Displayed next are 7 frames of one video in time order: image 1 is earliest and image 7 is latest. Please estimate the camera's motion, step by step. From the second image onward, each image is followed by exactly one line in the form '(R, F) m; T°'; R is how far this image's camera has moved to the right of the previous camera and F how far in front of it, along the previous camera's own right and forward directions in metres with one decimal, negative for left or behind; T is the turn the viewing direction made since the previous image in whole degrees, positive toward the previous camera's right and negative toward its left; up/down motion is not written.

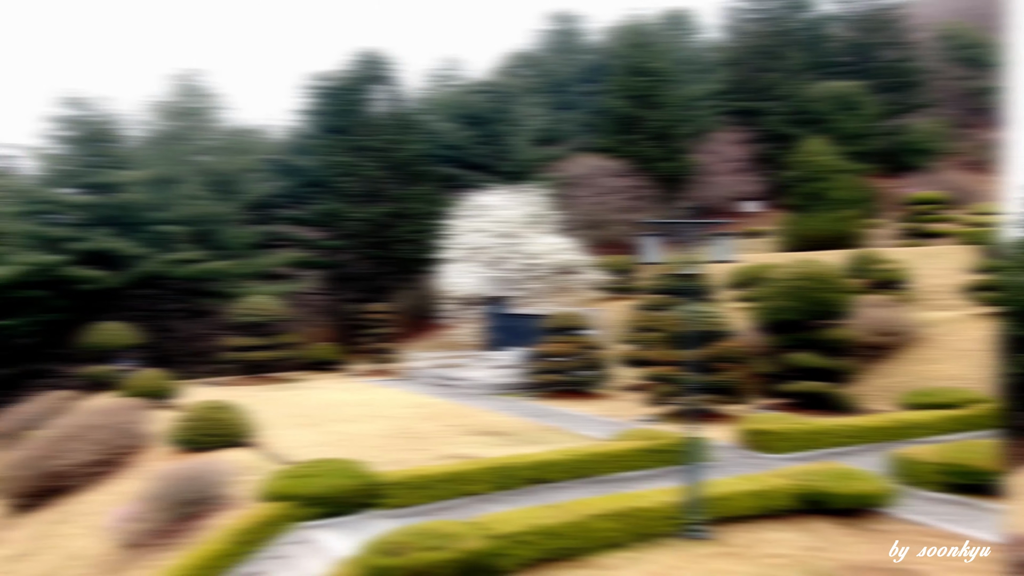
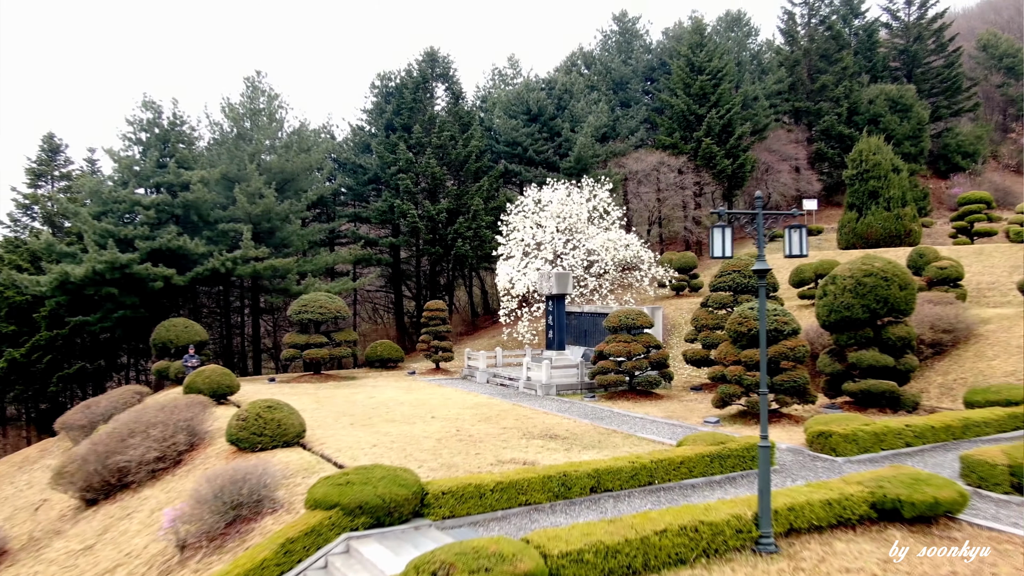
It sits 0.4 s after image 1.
(0.0, +0.2) m; -4°
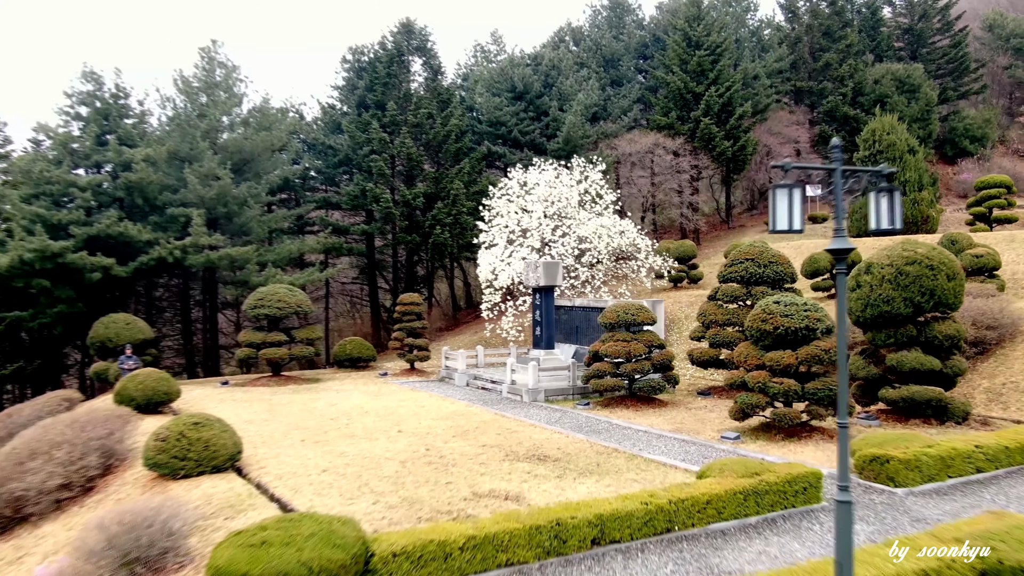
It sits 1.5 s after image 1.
(+0.1, +1.8) m; +1°
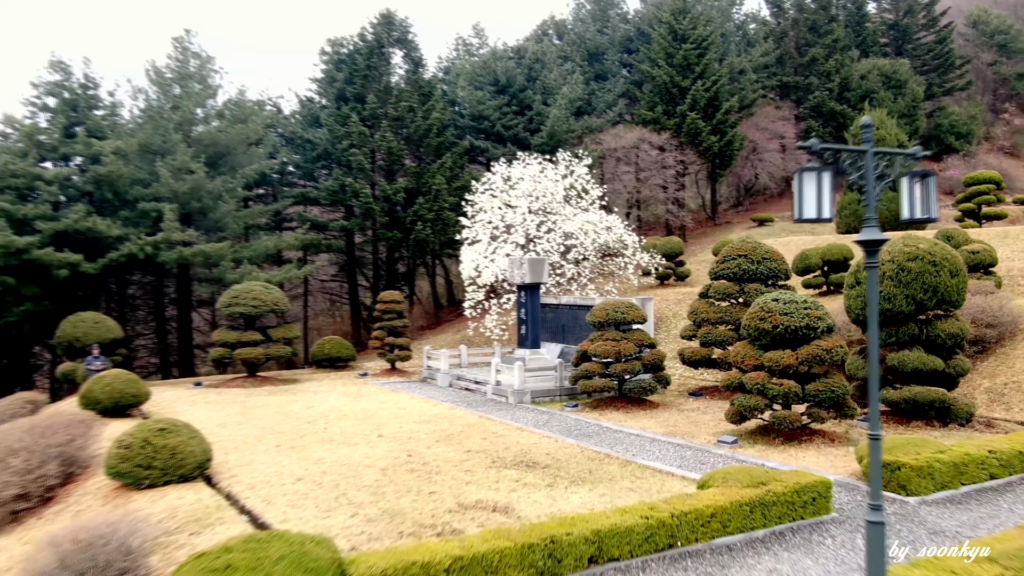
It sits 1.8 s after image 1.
(-0.1, +0.5) m; +1°
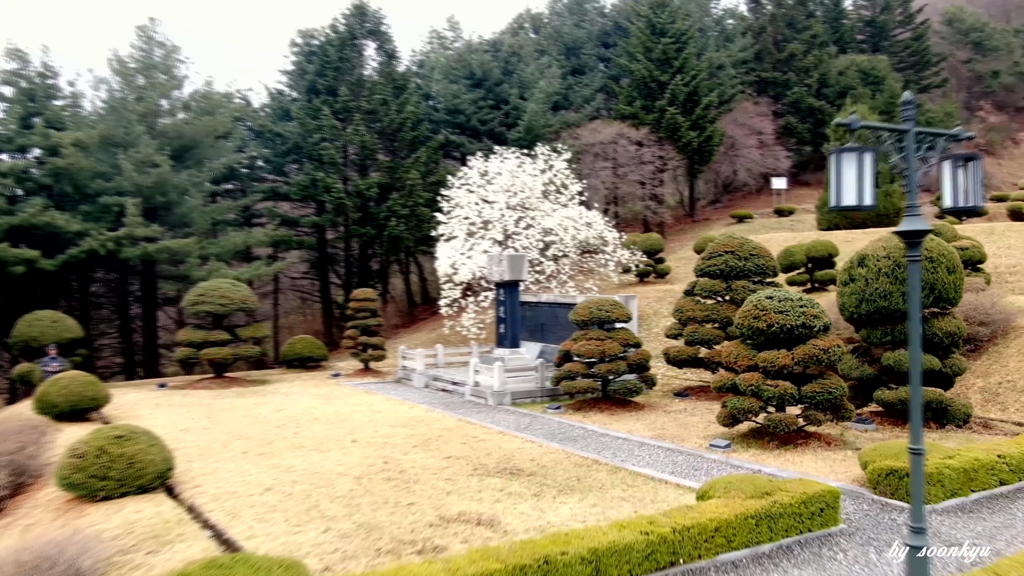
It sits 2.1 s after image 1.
(-0.1, +0.5) m; +2°
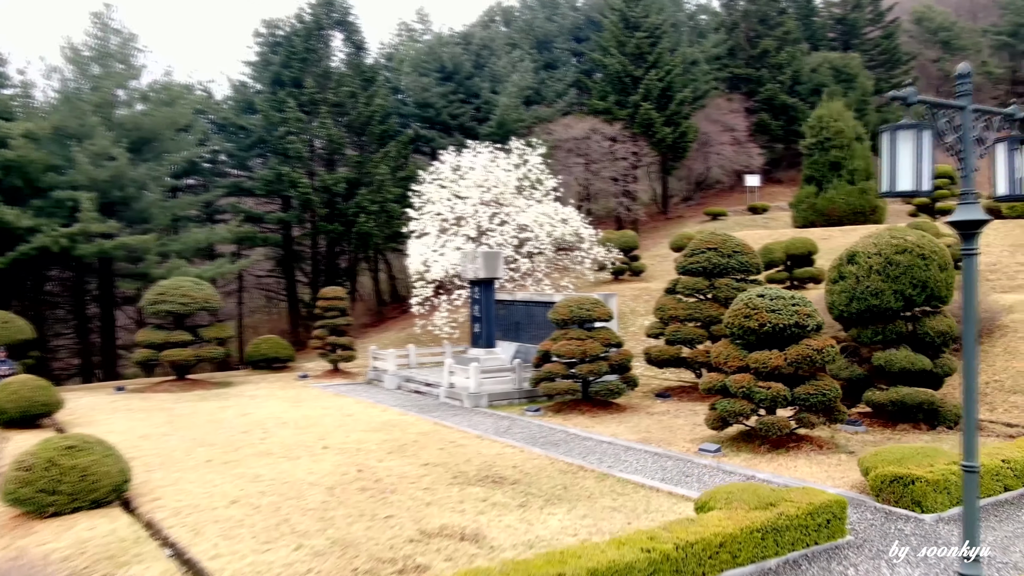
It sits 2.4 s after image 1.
(-0.1, +0.4) m; +2°
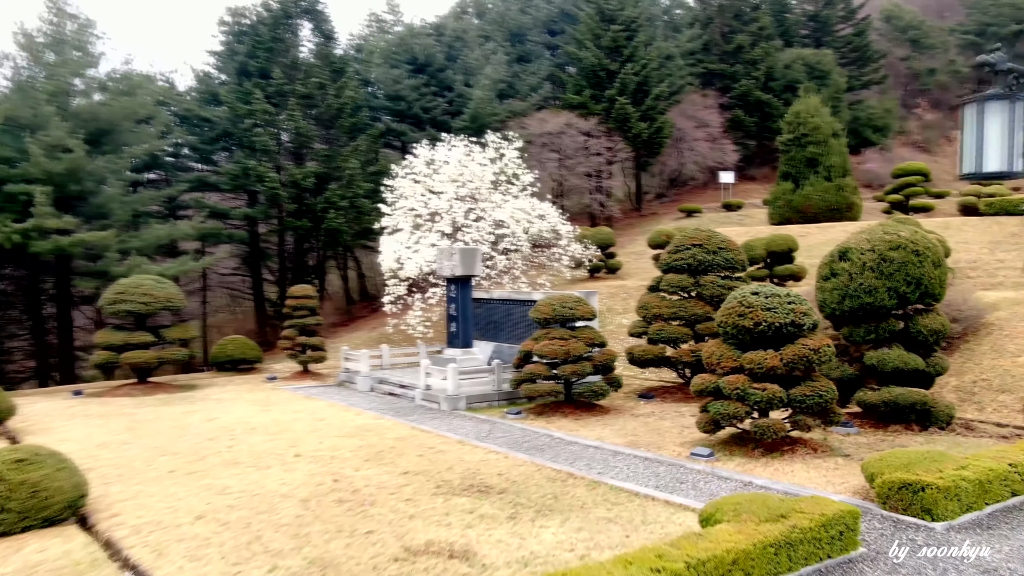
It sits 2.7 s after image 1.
(-0.1, +0.4) m; +2°
